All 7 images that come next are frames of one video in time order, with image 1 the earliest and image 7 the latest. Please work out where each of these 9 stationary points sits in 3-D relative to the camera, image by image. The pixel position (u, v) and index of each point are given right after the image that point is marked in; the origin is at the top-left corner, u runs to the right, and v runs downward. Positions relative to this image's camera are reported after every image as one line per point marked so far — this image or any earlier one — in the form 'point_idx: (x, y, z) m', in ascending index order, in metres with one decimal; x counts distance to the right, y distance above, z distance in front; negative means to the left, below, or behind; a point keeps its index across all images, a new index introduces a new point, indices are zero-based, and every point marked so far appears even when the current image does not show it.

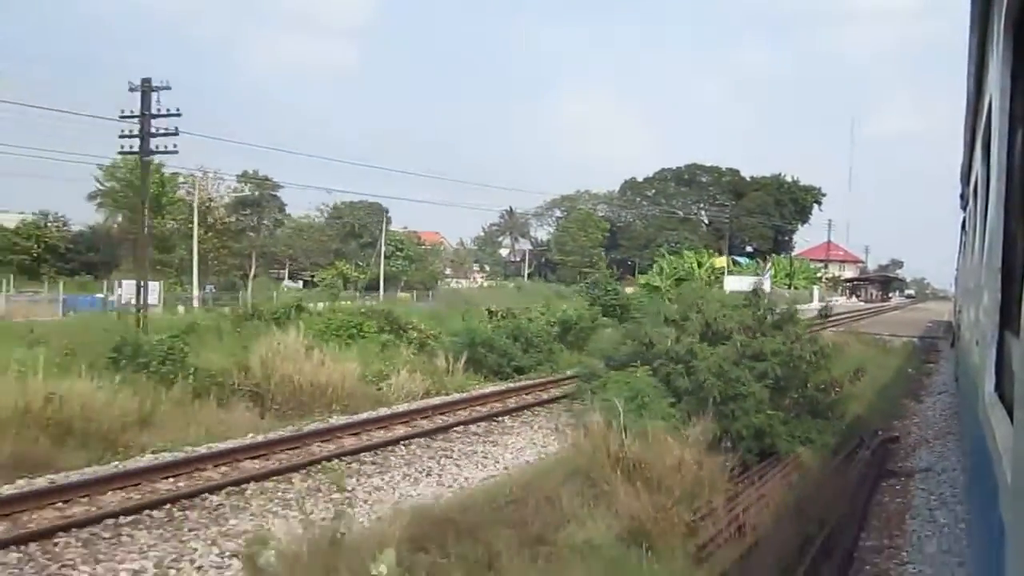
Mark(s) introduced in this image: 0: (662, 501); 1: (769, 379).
0: (+0.8, -1.1, +4.7) m
1: (+1.9, -0.7, +6.7) m
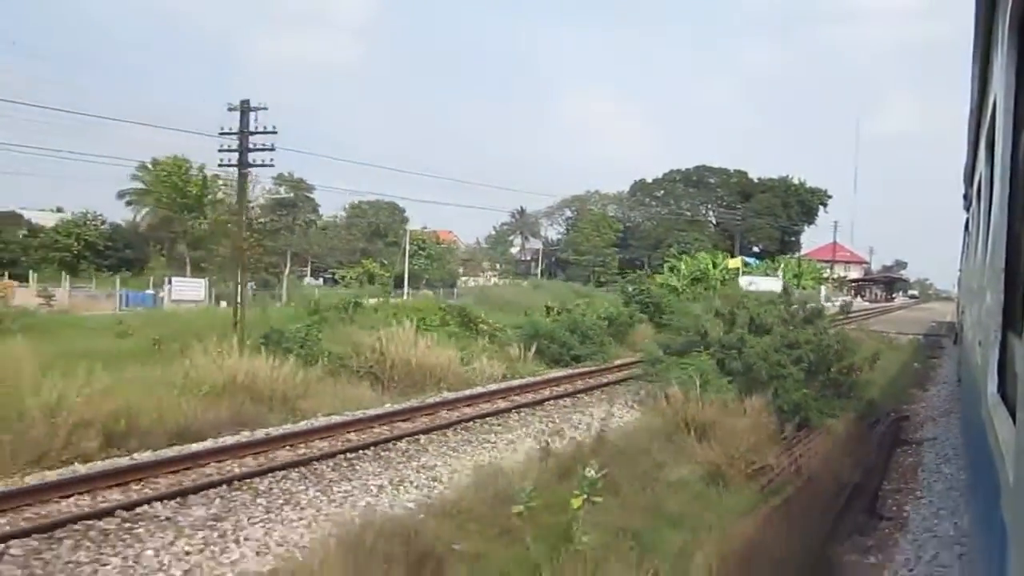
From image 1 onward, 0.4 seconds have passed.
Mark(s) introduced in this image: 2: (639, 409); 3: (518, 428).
0: (+1.5, -1.1, +6.1) m
1: (+2.6, -0.7, +8.1) m
2: (+1.0, -1.0, +7.4) m
3: (+0.1, -1.0, +6.6) m
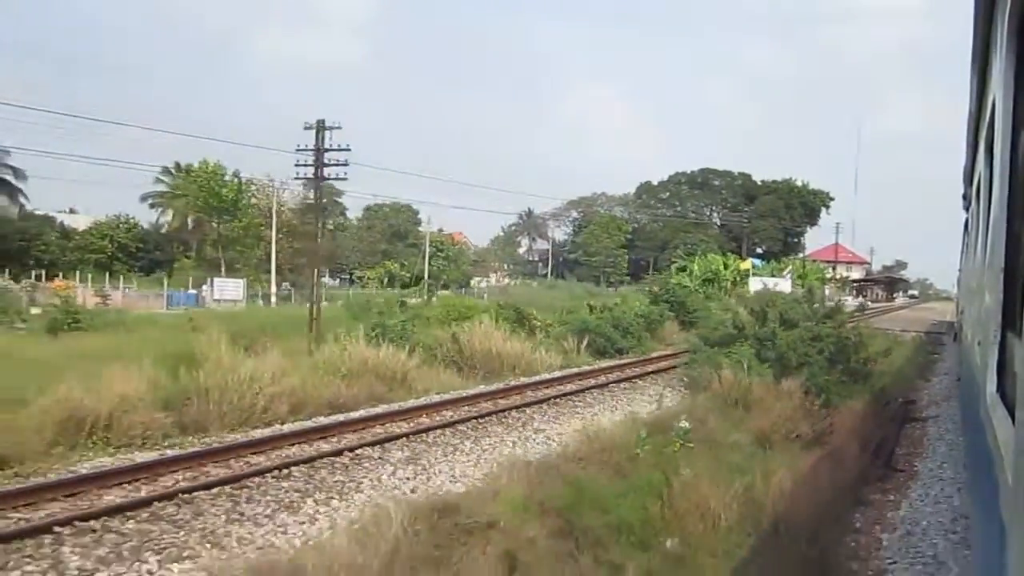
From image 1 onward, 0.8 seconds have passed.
0: (+2.1, -1.1, +7.5) m
1: (+3.2, -0.7, +9.4) m
2: (+1.7, -1.0, +8.8) m
3: (+0.7, -1.0, +8.0) m
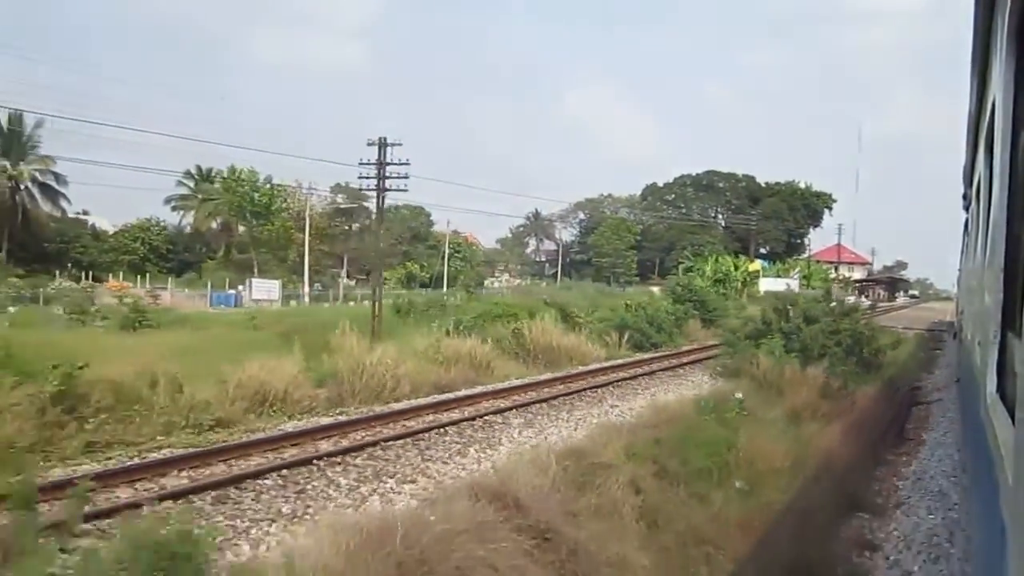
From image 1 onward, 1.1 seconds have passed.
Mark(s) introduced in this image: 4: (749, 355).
0: (+2.8, -1.1, +8.9) m
1: (+3.9, -0.7, +10.9) m
2: (+2.4, -1.0, +10.2) m
3: (+1.4, -1.0, +9.4) m
4: (+2.7, -0.8, +10.3) m
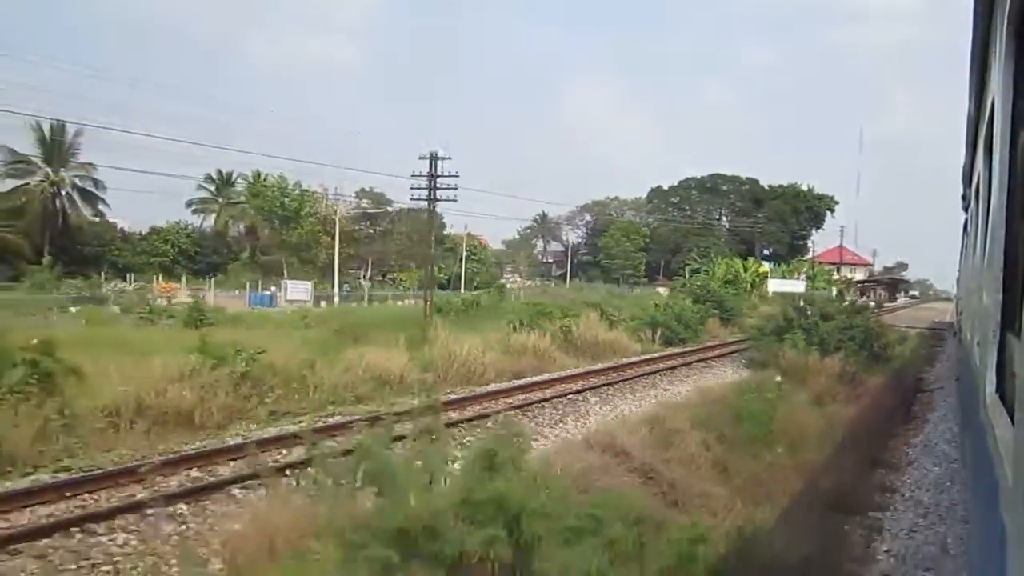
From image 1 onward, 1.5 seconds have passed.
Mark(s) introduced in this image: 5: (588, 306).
0: (+3.5, -1.1, +10.3) m
1: (+4.6, -0.7, +12.3) m
2: (+3.1, -1.0, +11.7) m
3: (+2.1, -1.0, +10.8) m
4: (+3.4, -0.8, +11.7) m
5: (+1.4, -0.3, +16.3) m
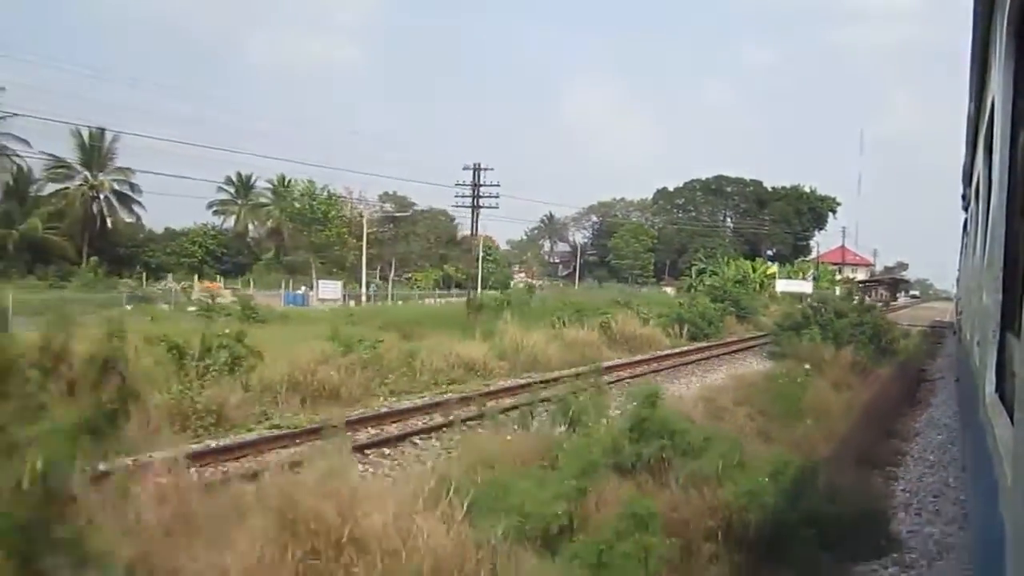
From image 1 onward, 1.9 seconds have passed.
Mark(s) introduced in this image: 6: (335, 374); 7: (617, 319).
0: (+4.2, -1.1, +11.7) m
1: (+5.3, -0.7, +13.7) m
2: (+3.8, -1.0, +13.1) m
3: (+2.8, -1.0, +12.3) m
4: (+4.1, -0.8, +13.1) m
5: (+2.1, -0.3, +17.7) m
6: (-1.5, -0.7, +7.8) m
7: (+1.7, -0.5, +15.1) m
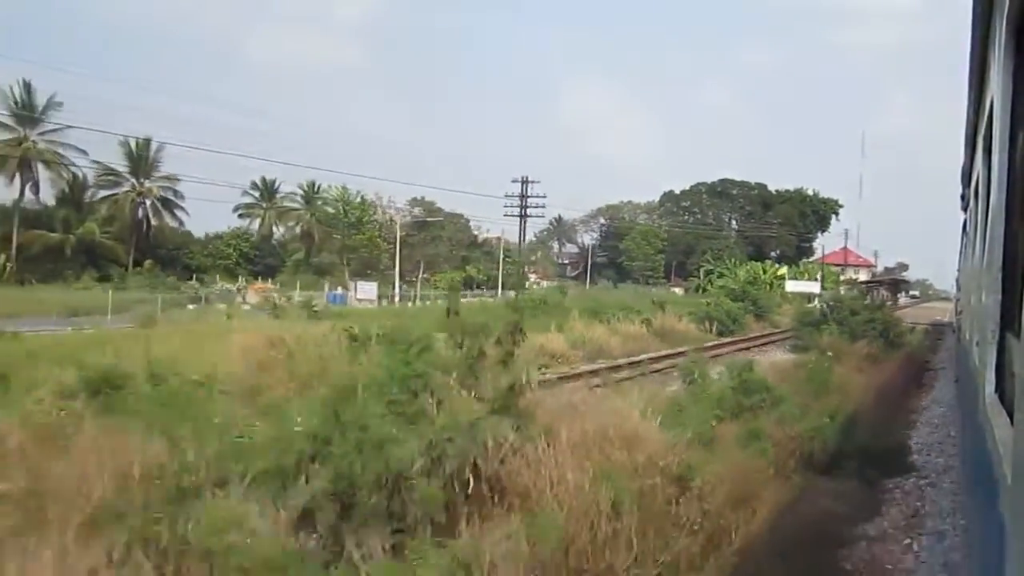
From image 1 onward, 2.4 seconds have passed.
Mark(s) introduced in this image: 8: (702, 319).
0: (+5.2, -1.1, +13.7) m
1: (+6.3, -0.7, +15.7) m
2: (+4.8, -1.0, +15.1) m
3: (+3.8, -1.1, +14.2) m
4: (+5.0, -0.8, +15.1) m
5: (+3.0, -0.3, +19.7) m
6: (-0.6, -0.7, +9.7) m
7: (+2.7, -0.5, +17.0) m
8: (+3.9, -0.6, +18.4) m
